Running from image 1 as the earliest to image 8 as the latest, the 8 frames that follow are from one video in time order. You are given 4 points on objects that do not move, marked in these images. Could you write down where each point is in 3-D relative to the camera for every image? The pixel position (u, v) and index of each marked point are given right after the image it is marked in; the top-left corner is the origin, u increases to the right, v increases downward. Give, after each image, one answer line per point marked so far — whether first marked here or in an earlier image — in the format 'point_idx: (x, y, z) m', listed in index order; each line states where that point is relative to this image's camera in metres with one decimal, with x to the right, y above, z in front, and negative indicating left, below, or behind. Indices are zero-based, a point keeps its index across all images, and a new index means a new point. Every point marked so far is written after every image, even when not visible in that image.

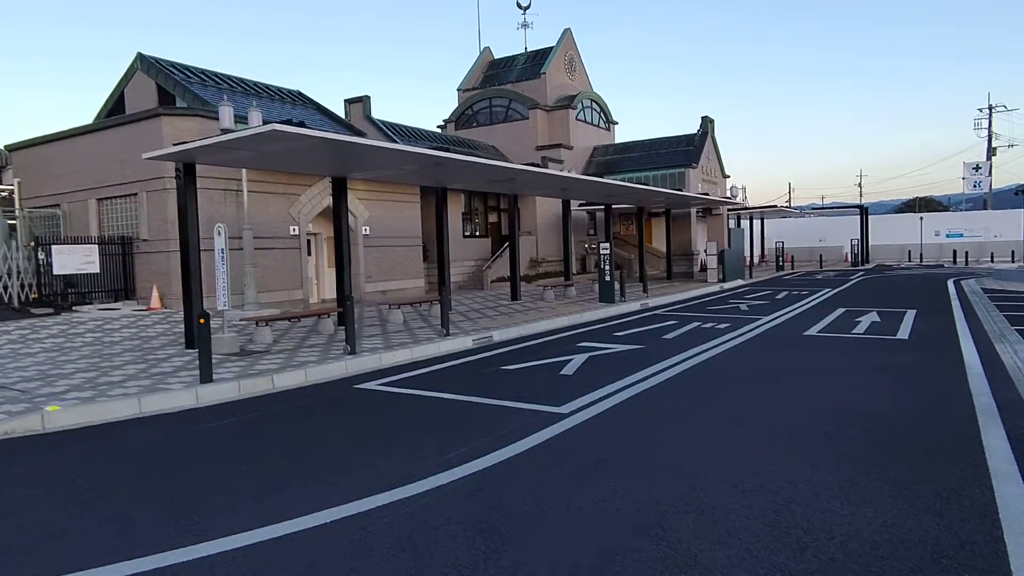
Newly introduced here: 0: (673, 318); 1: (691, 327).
0: (+4.1, -0.8, +16.9) m
1: (+4.0, -0.9, +15.1) m
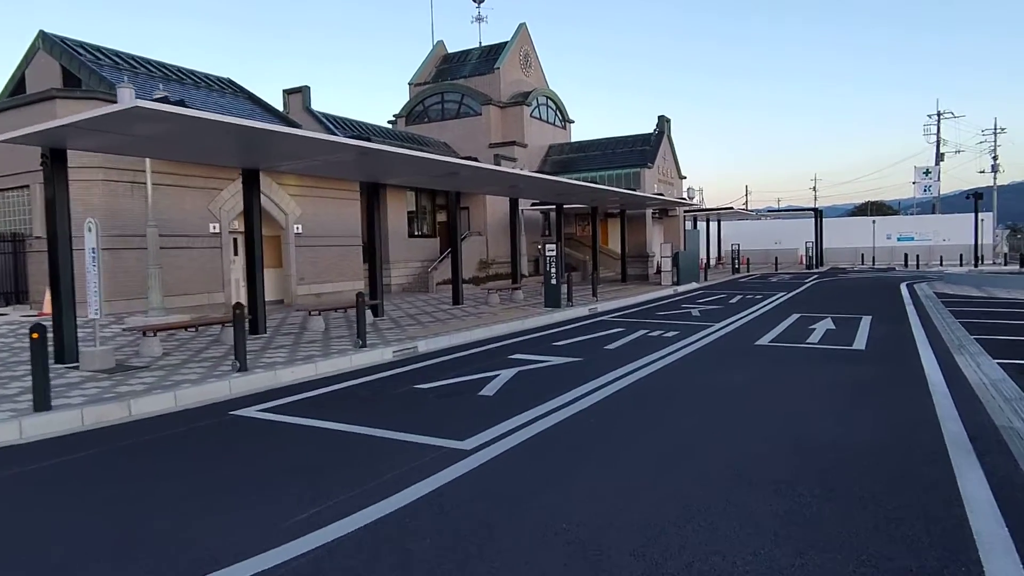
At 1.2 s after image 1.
0: (+2.6, -0.9, +15.8) m
1: (+2.6, -1.0, +14.1) m
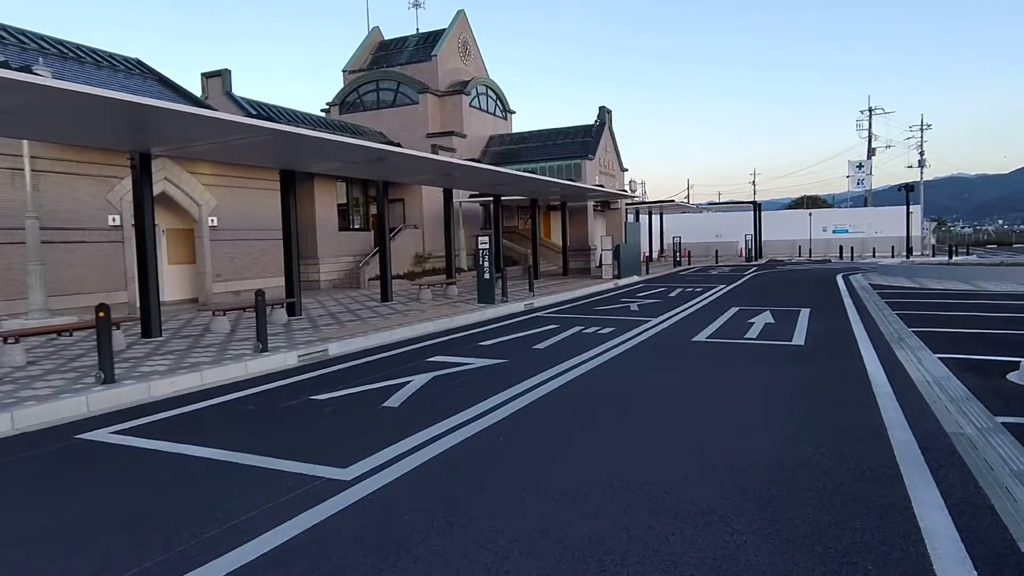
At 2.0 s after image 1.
0: (+1.0, -0.7, +15.0) m
1: (+1.2, -0.9, +13.3) m
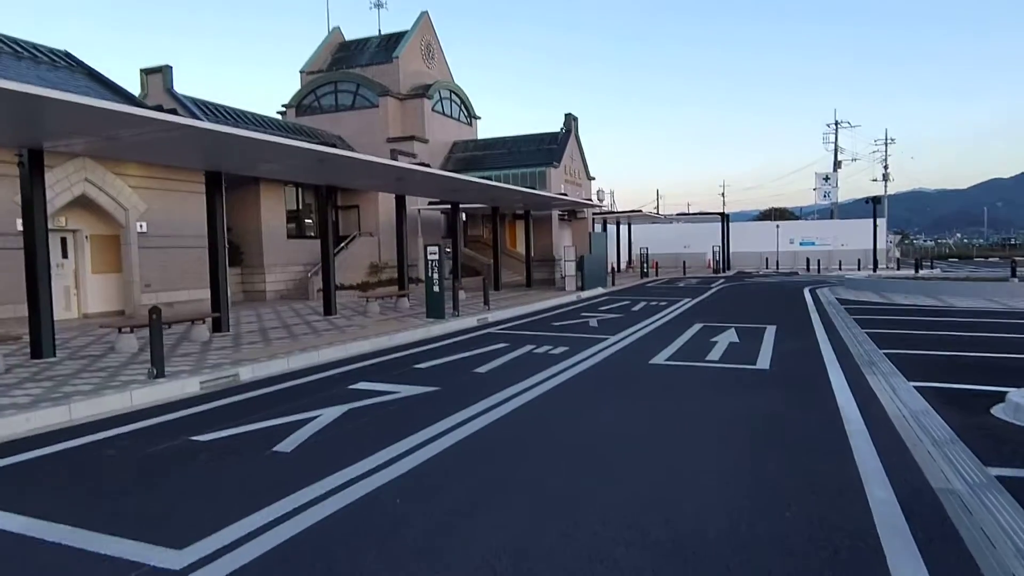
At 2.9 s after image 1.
0: (-0.1, -1.0, +13.9) m
1: (+0.2, -1.2, +12.2) m
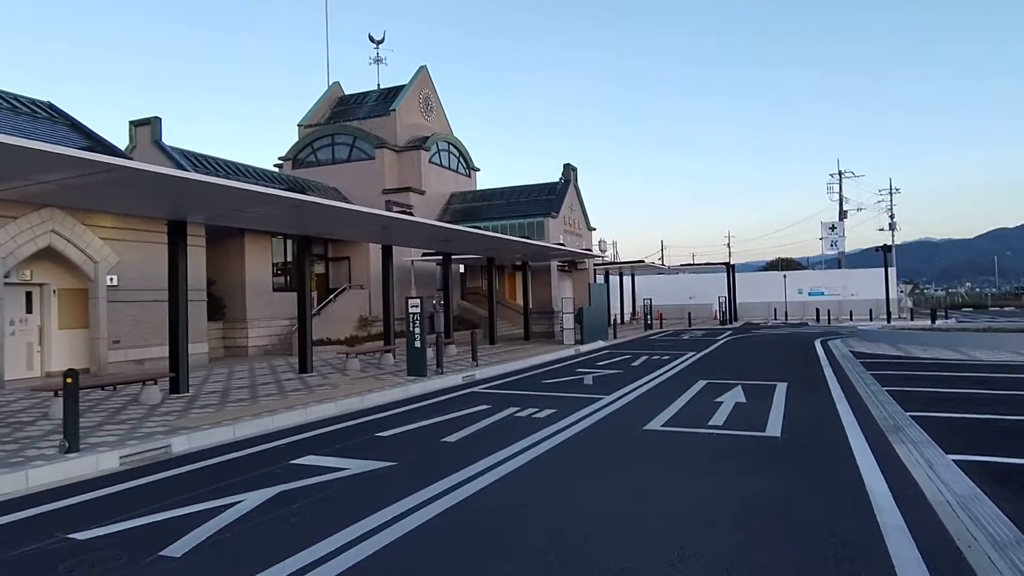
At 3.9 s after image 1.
0: (-0.4, -2.1, +12.7) m
1: (-0.2, -2.1, +11.0) m
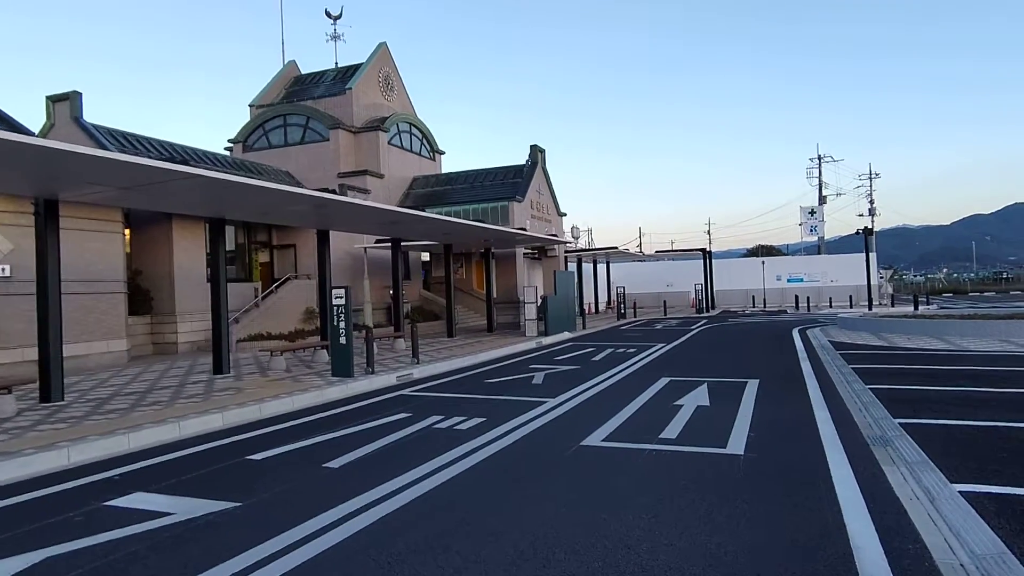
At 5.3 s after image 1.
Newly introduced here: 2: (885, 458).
0: (-1.6, -1.9, +11.0) m
1: (-1.3, -1.9, +9.2) m
2: (+3.9, -1.8, +7.0) m
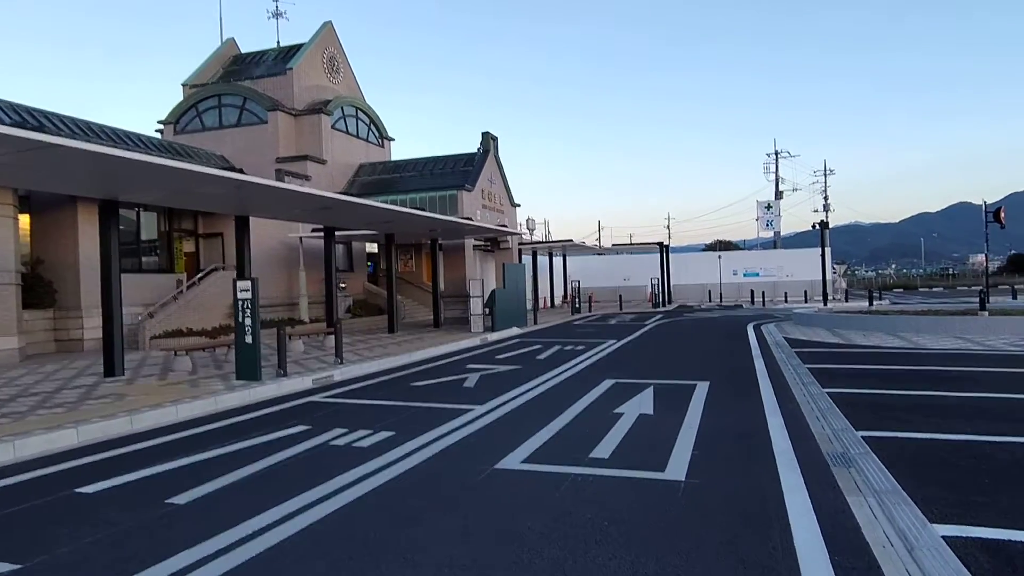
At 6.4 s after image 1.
0: (-2.7, -1.8, +9.6) m
1: (-2.3, -1.8, +7.9) m
2: (+3.0, -1.7, +6.0) m
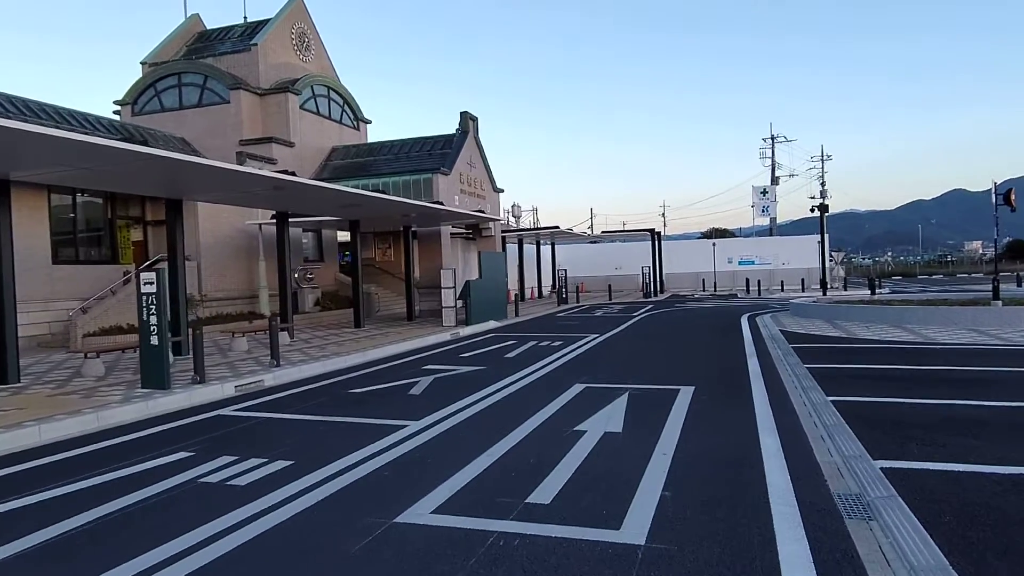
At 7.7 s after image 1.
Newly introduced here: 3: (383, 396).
0: (-3.4, -1.7, +7.9) m
1: (-3.0, -1.7, +6.2) m
2: (+2.3, -1.7, +4.4) m
3: (-1.9, -1.6, +10.2) m
